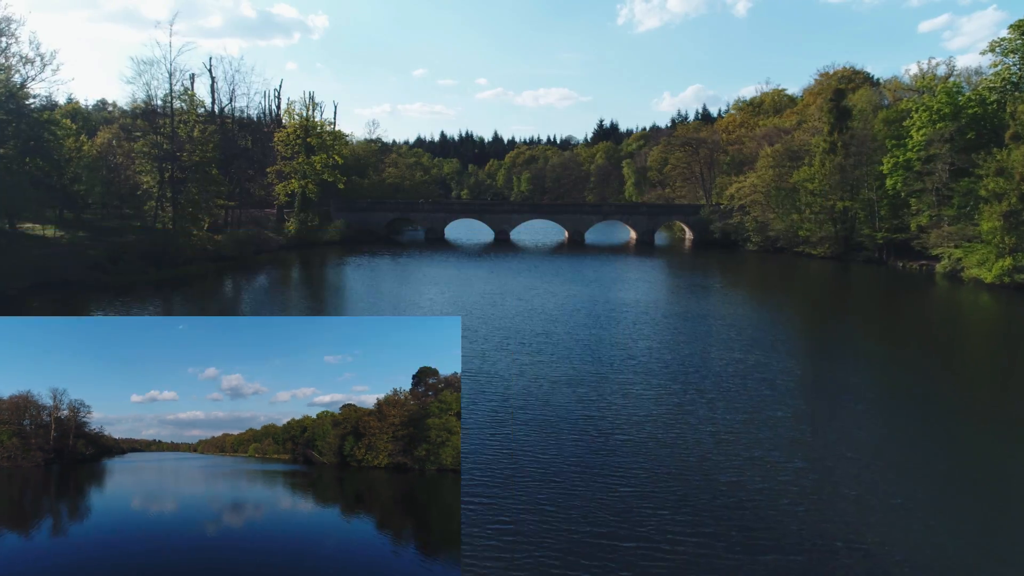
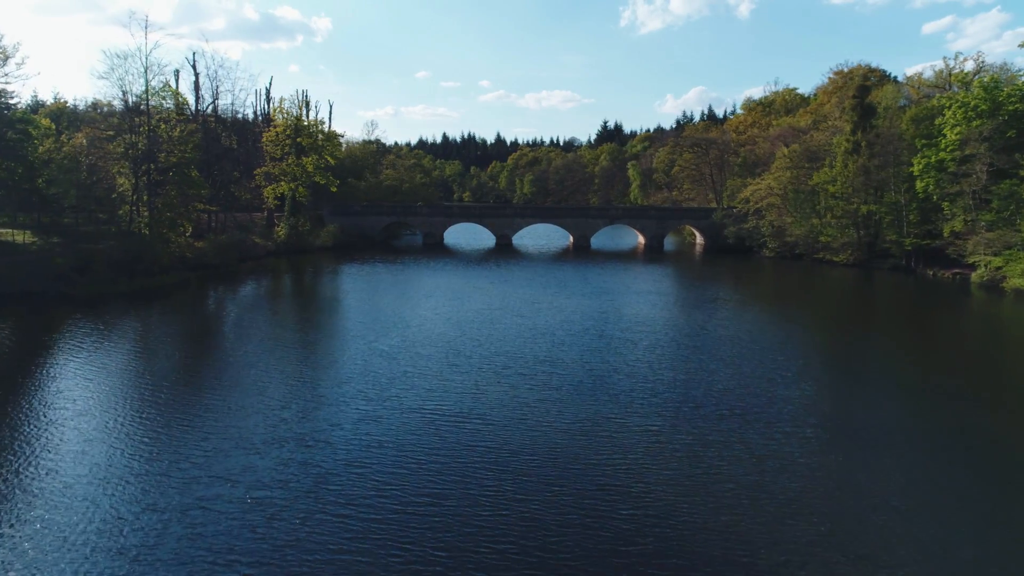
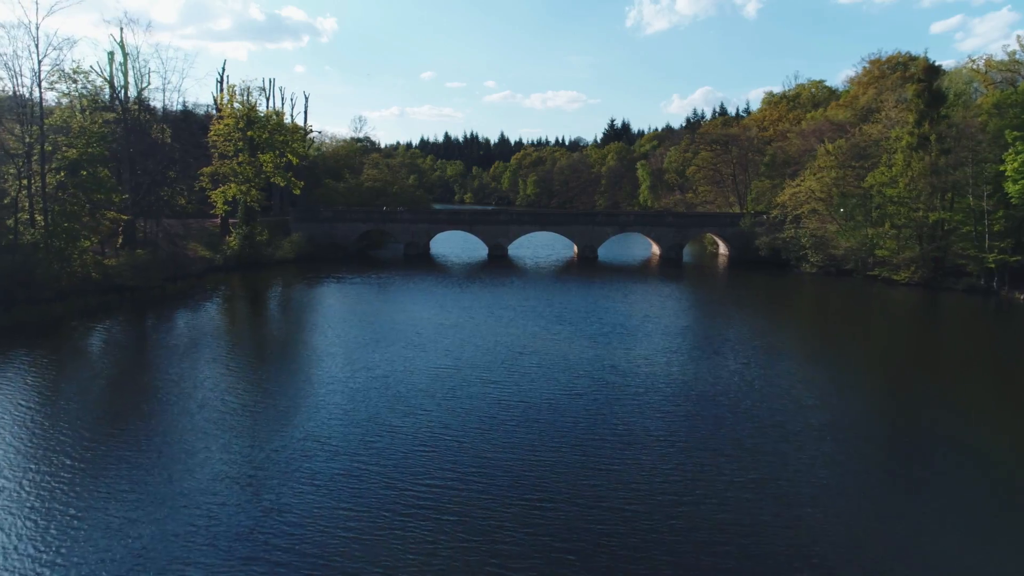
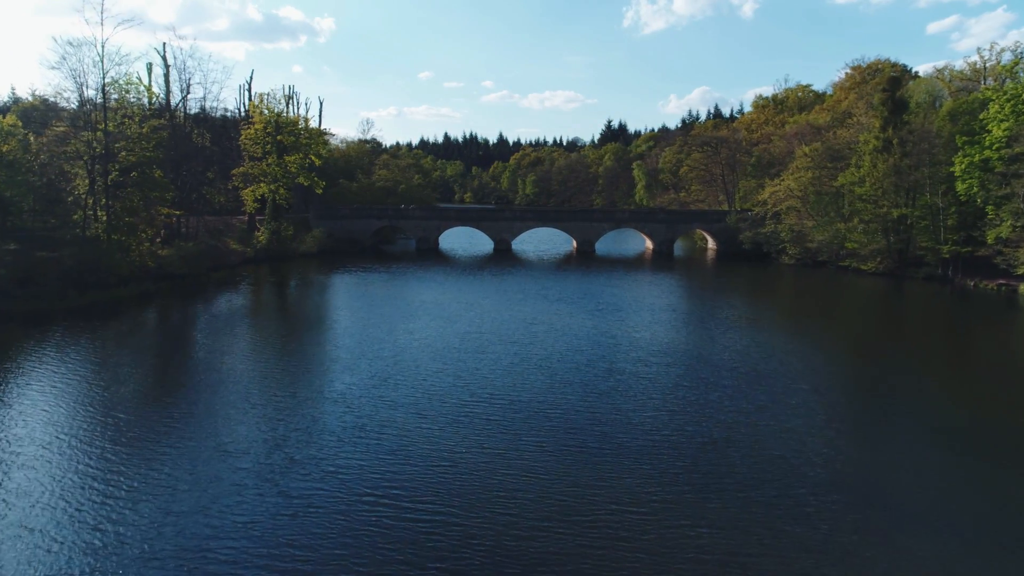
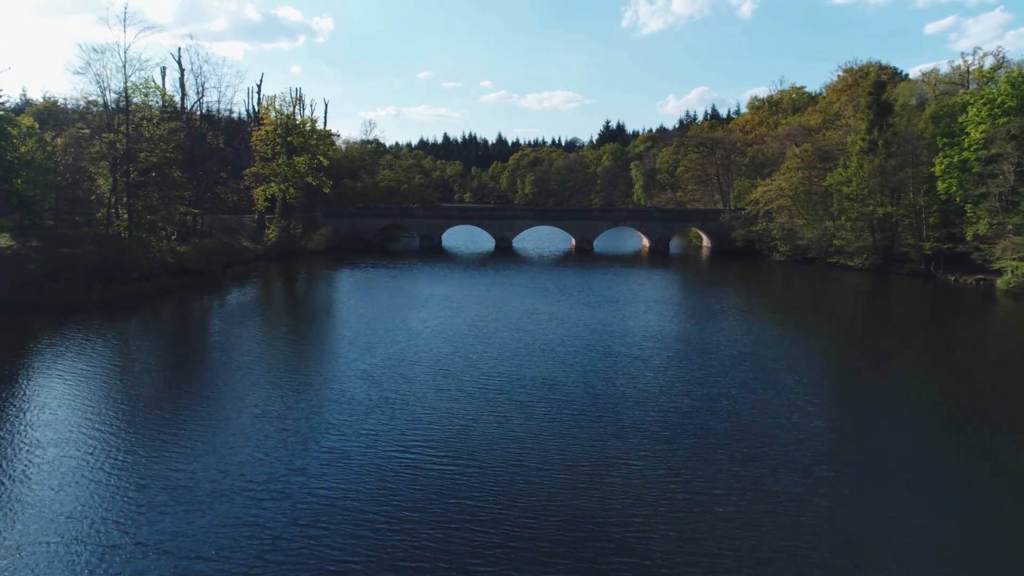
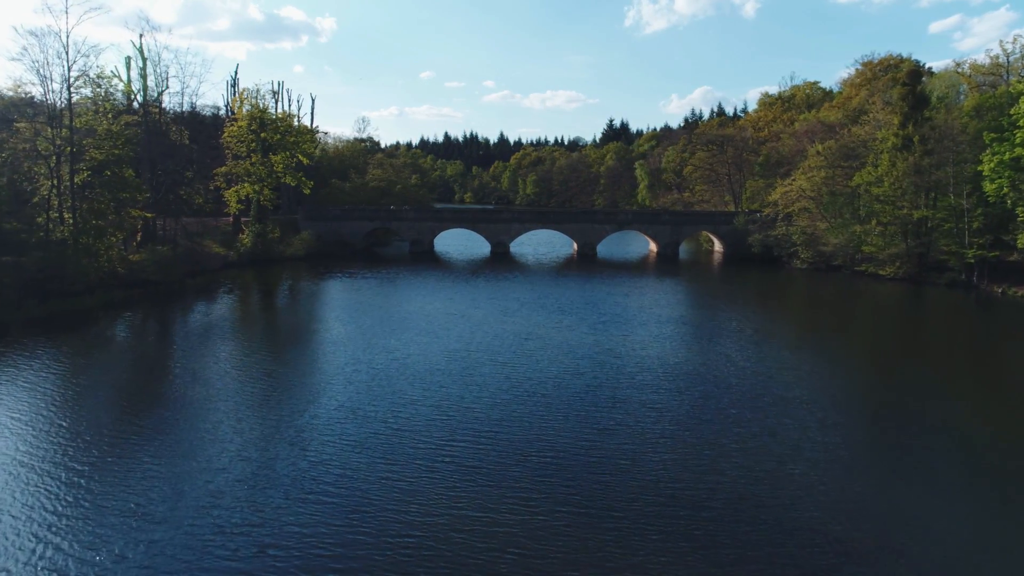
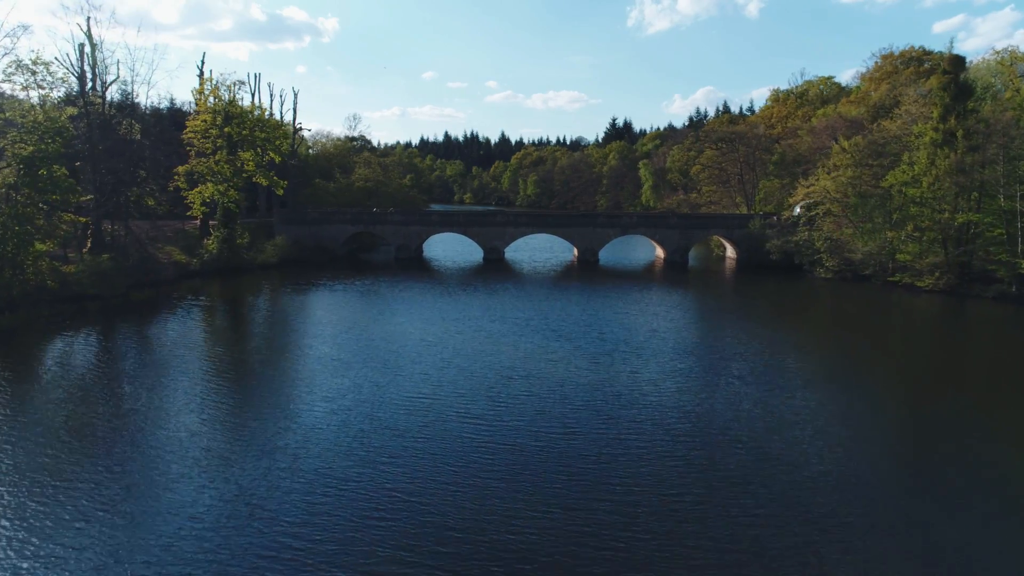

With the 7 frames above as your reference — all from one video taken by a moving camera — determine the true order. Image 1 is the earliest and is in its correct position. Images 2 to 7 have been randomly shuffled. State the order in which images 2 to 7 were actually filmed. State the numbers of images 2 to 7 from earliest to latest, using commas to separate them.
2, 5, 4, 6, 3, 7
